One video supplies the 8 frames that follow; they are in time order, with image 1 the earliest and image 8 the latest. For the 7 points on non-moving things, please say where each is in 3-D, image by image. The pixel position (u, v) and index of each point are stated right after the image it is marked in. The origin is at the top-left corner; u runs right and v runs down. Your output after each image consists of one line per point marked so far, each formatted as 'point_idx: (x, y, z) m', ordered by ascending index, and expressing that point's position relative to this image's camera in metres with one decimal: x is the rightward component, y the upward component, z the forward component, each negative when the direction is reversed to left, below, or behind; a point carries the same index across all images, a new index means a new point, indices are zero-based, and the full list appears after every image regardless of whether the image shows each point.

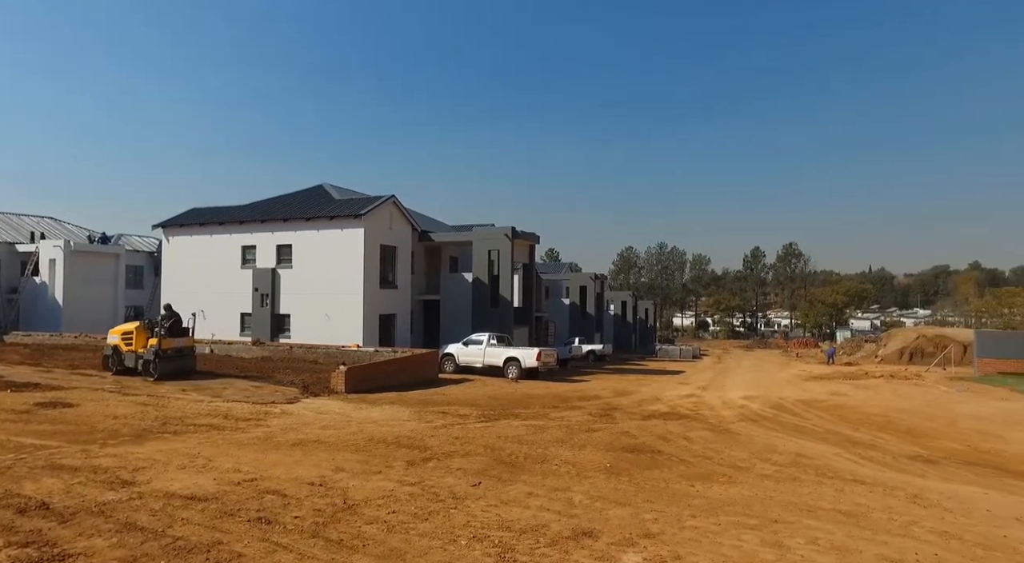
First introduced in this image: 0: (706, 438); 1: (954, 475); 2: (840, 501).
0: (+3.5, -2.8, +14.1) m
1: (+8.5, -3.7, +15.3) m
2: (+4.4, -2.9, +10.4) m
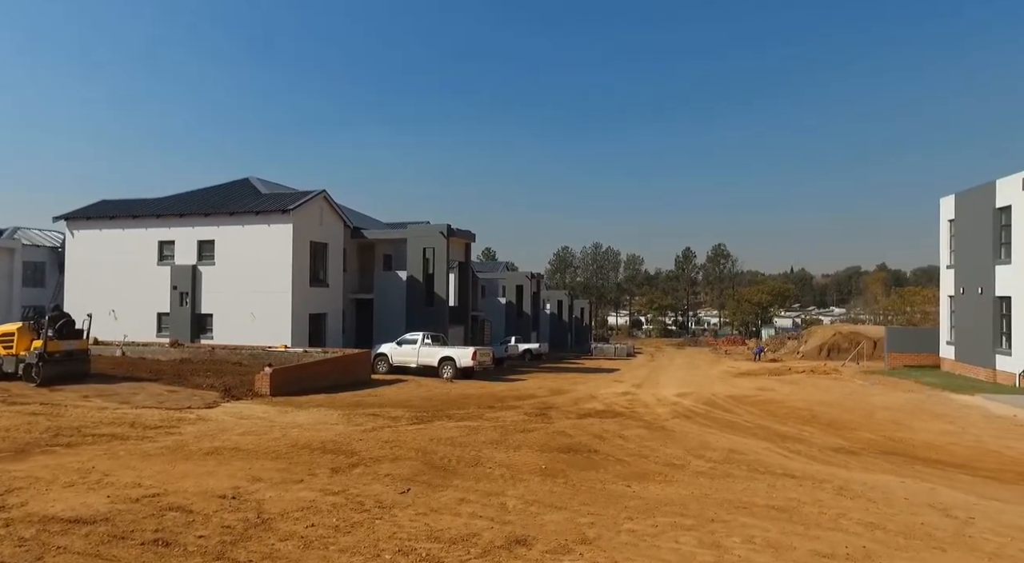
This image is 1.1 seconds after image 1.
0: (+2.3, -2.8, +14.1) m
1: (+7.2, -3.6, +15.6) m
2: (+3.5, -2.9, +10.4) m
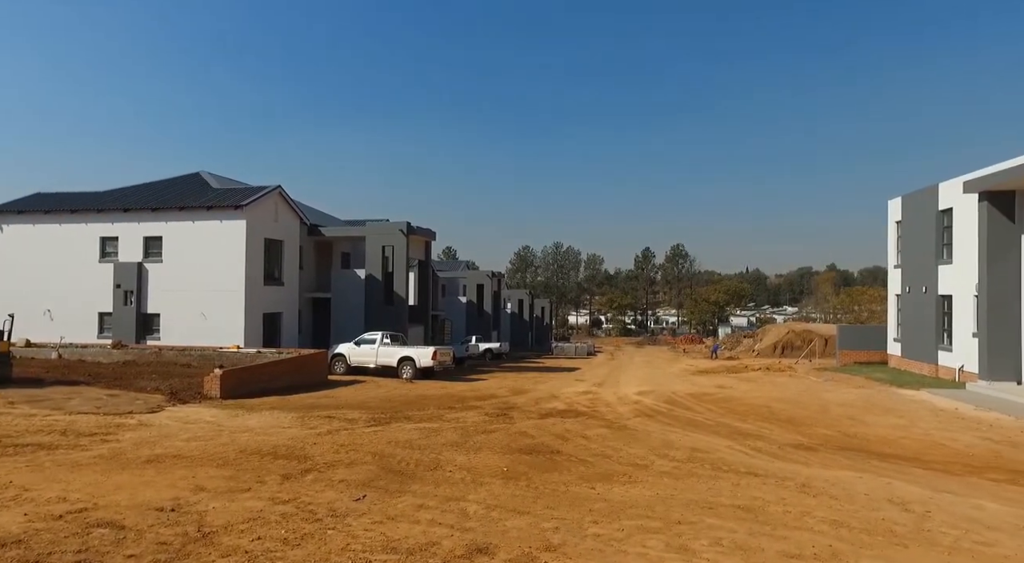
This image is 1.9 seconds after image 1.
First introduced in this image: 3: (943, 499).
0: (+1.6, -2.7, +13.9) m
1: (+6.4, -3.6, +15.6) m
2: (+3.0, -2.8, +10.3) m
3: (+7.3, -3.7, +13.3) m
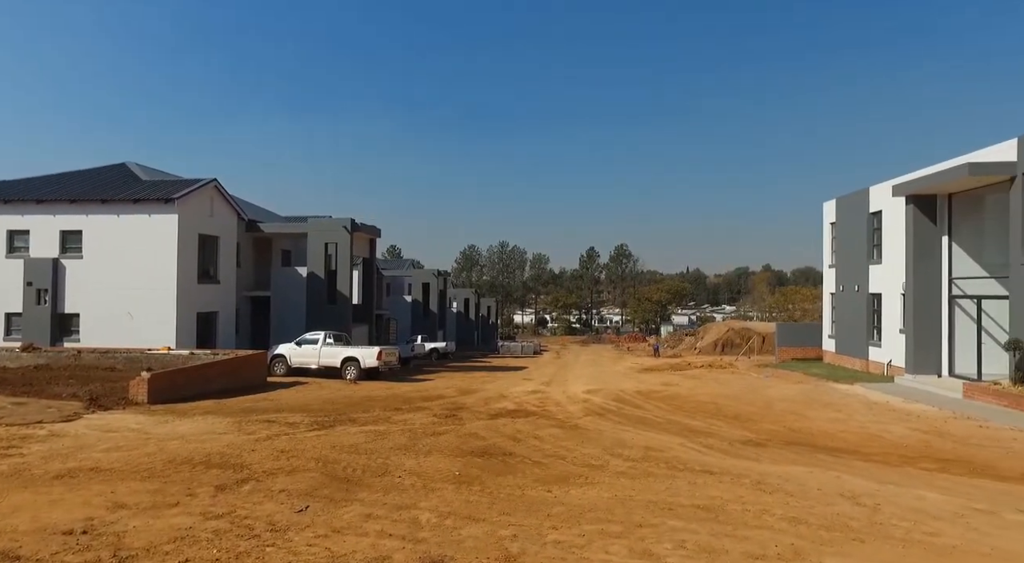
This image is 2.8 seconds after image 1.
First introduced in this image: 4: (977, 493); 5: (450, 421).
0: (+0.8, -2.7, +13.5) m
1: (+5.4, -3.5, +15.6) m
2: (+2.4, -2.7, +10.0) m
3: (+6.4, -3.6, +13.3) m
4: (+8.5, -3.8, +14.3) m
5: (-1.1, -2.4, +13.8) m
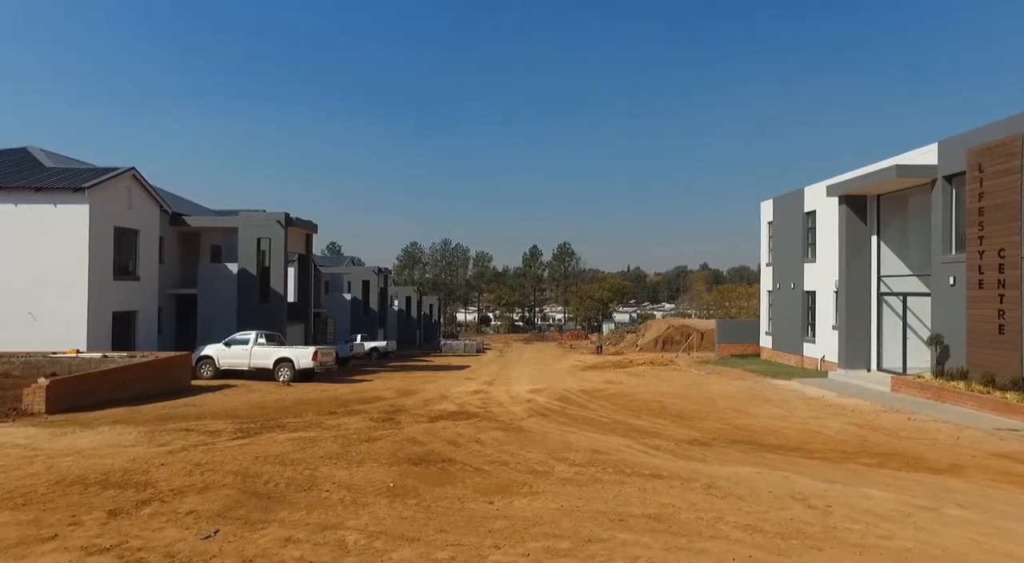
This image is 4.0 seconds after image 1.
0: (-0.2, -2.6, +12.9) m
1: (+4.3, -3.4, +15.3) m
2: (+1.6, -2.7, +9.5) m
3: (+5.5, -3.5, +13.1) m
4: (+7.4, -3.7, +14.2) m
5: (-2.1, -2.4, +13.0) m
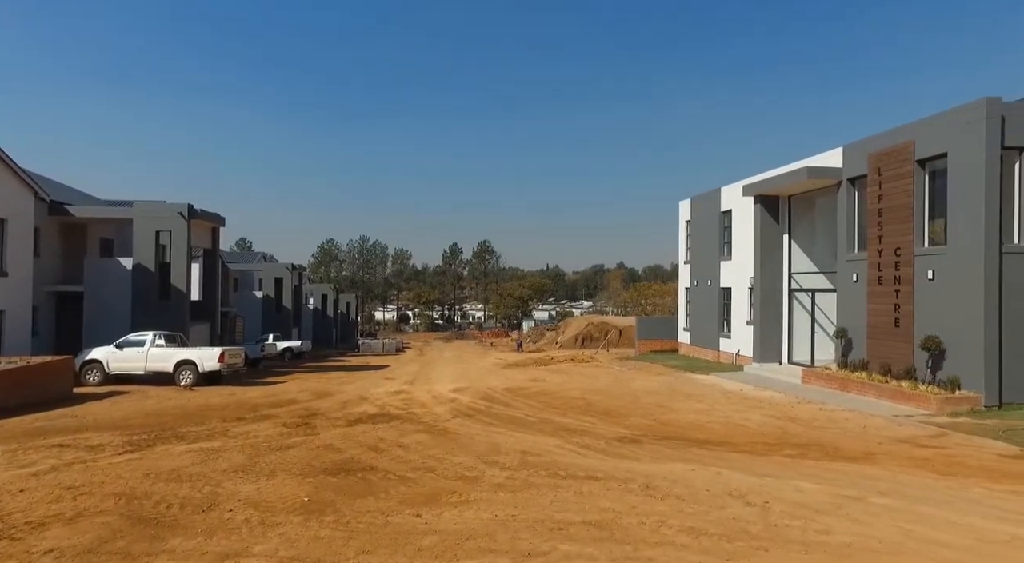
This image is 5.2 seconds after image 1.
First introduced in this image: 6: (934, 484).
0: (-1.4, -2.5, +12.1) m
1: (+2.9, -3.3, +14.9) m
2: (+0.8, -2.6, +8.9) m
3: (+4.3, -3.4, +12.9) m
4: (+6.1, -3.6, +14.1) m
5: (-3.2, -2.3, +12.0) m
6: (+7.3, -3.5, +13.6) m
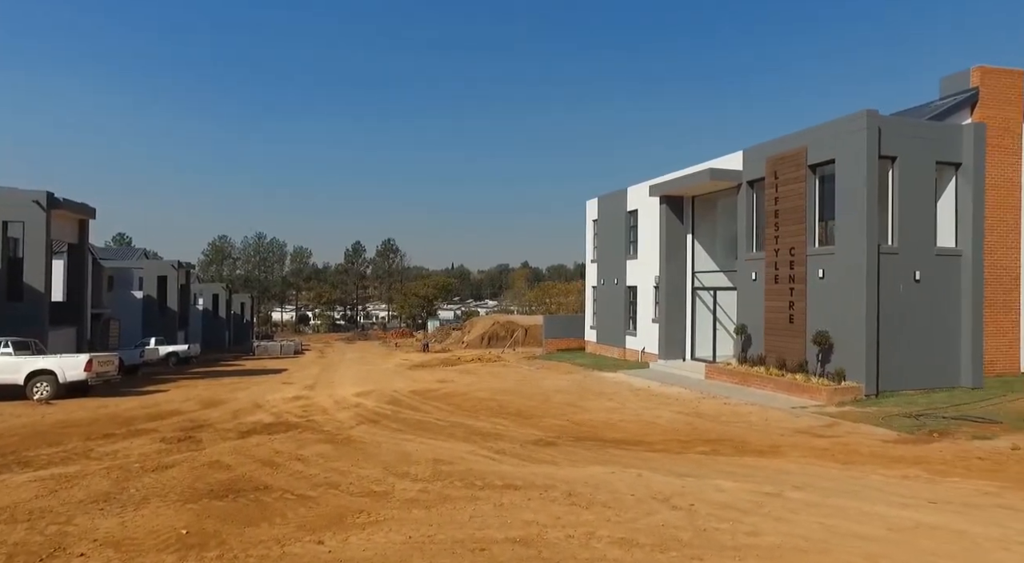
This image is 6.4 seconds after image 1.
0: (-2.6, -2.4, +11.0) m
1: (+1.3, -3.2, +14.3) m
2: (0.0, -2.5, +8.1) m
3: (+2.9, -3.3, +12.4) m
4: (+4.6, -3.4, +13.9) m
5: (-4.5, -2.2, +10.7) m
6: (+5.8, -3.3, +13.5) m
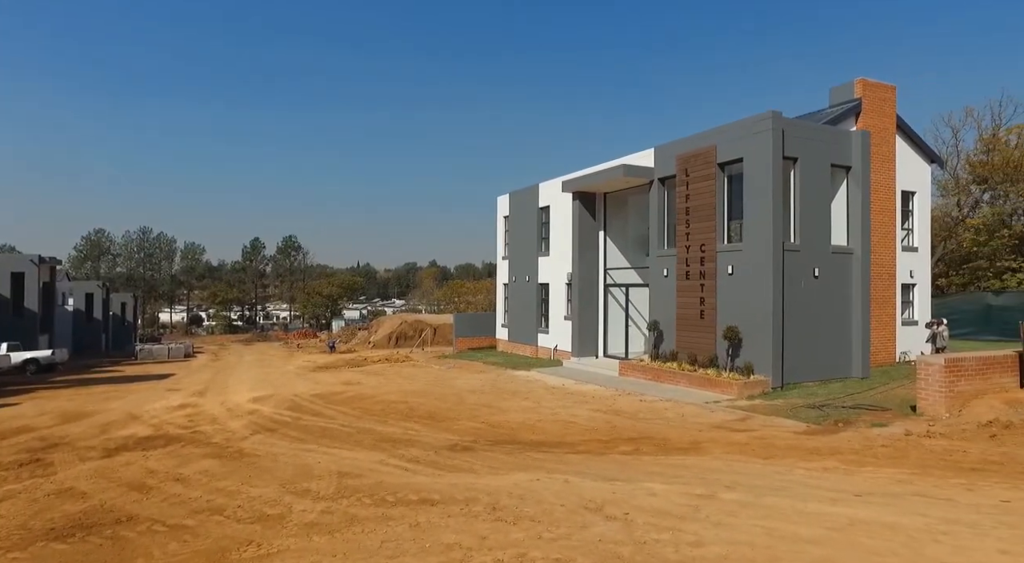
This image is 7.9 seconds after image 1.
0: (-3.6, -2.3, +9.5) m
1: (-0.2, -3.0, +13.3) m
2: (-0.8, -2.4, +6.9) m
3: (+1.7, -3.1, +11.6) m
4: (+3.1, -3.3, +13.3) m
5: (-5.4, -2.1, +9.0) m
6: (+4.5, -3.2, +13.0) m
